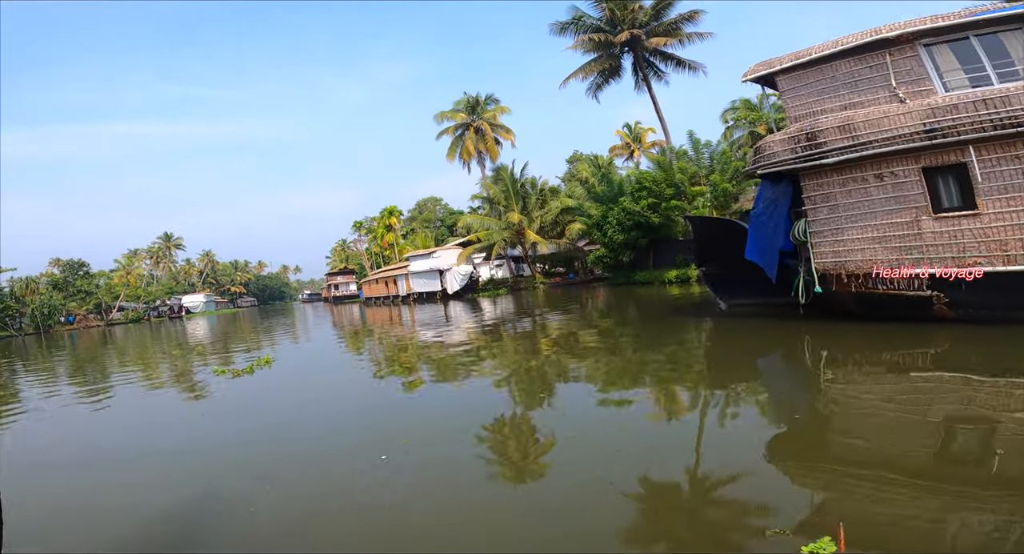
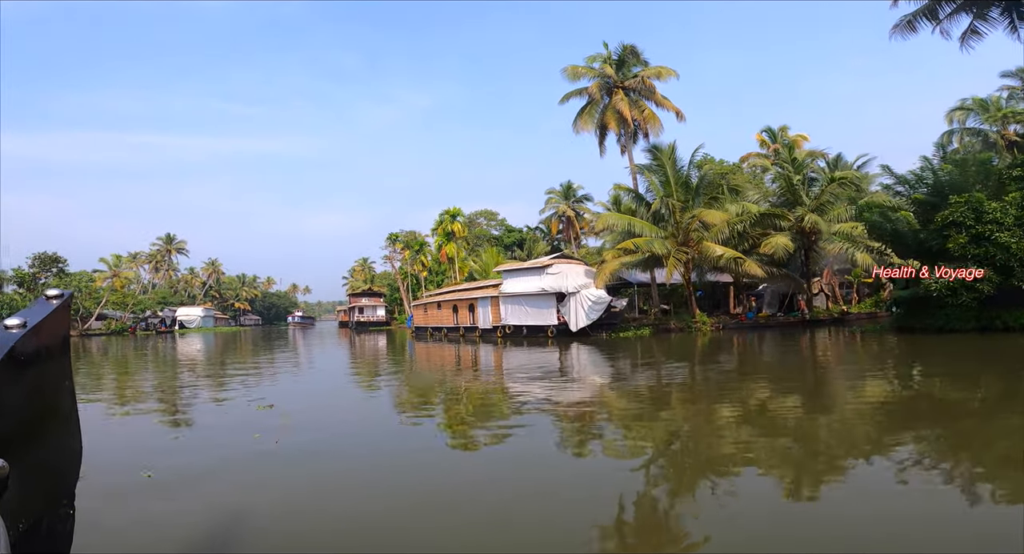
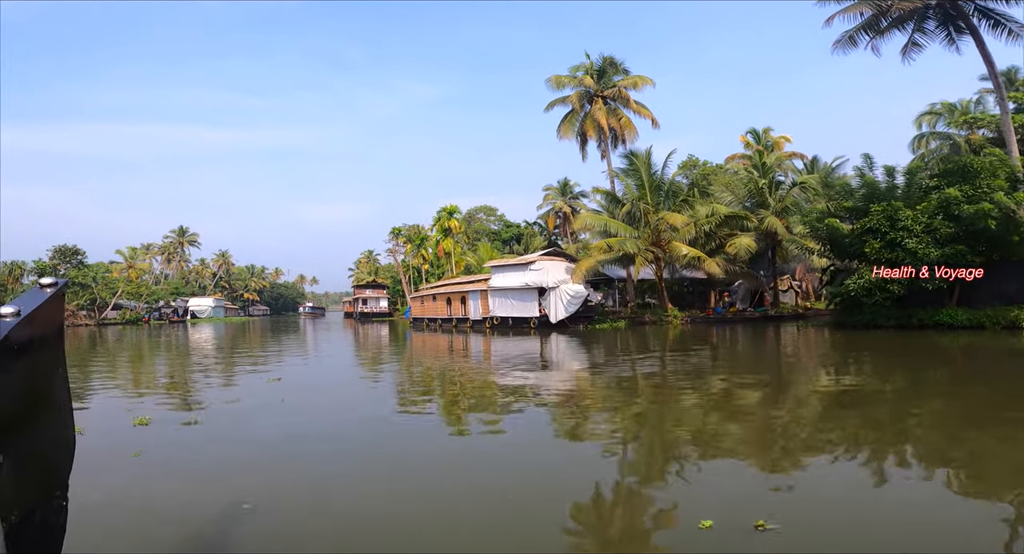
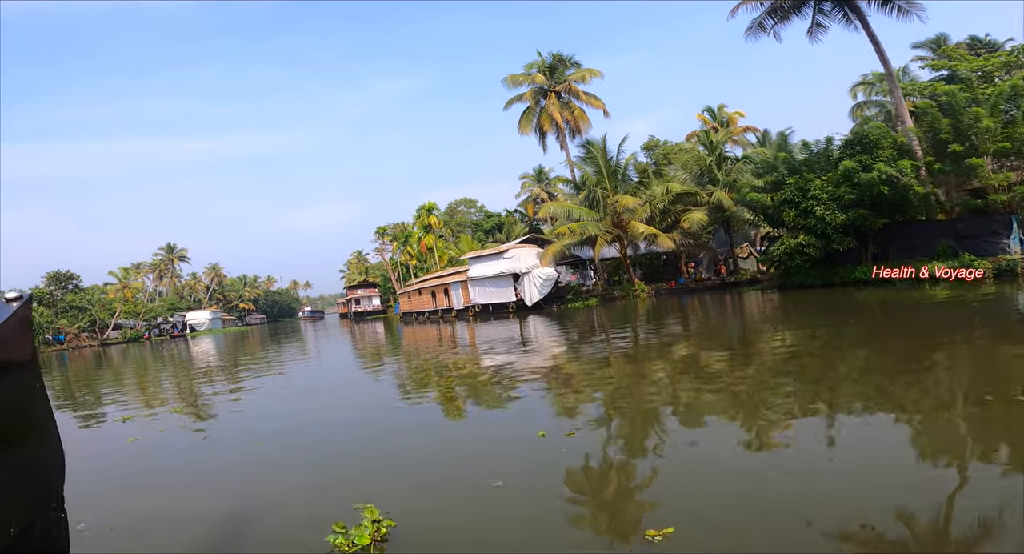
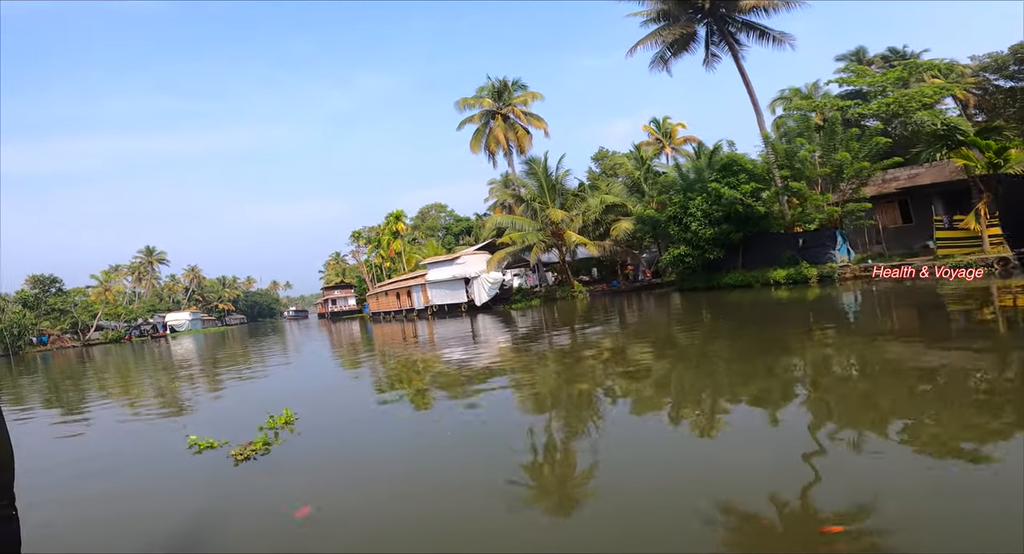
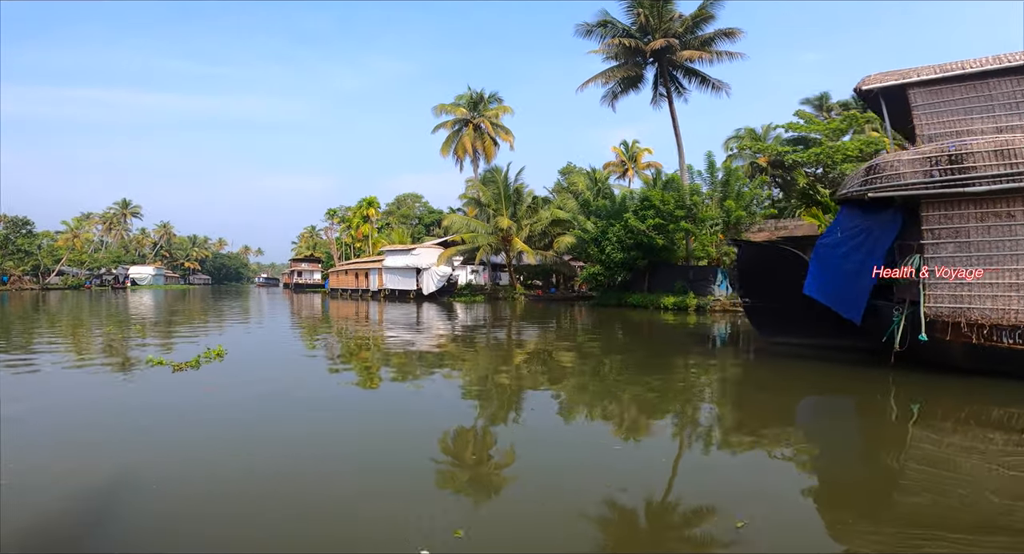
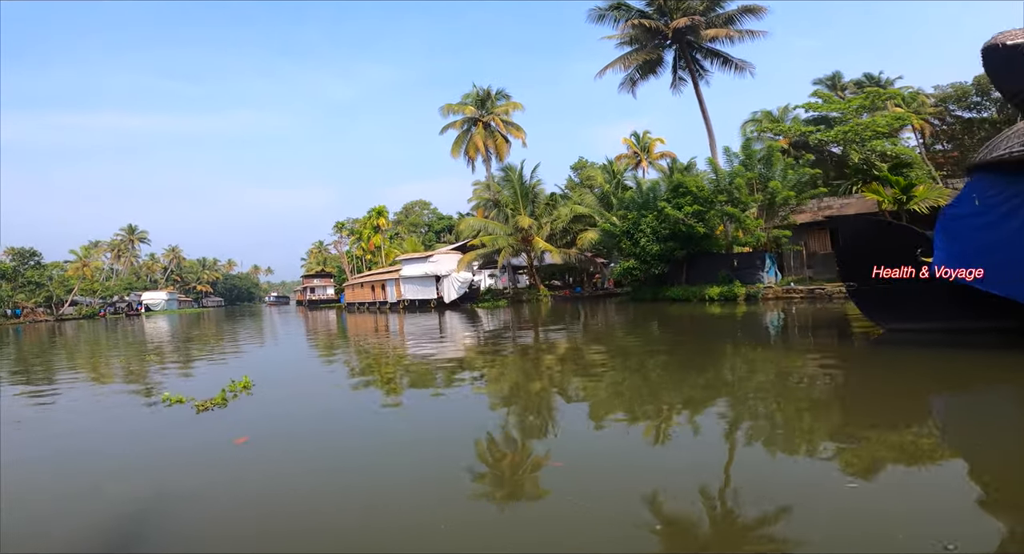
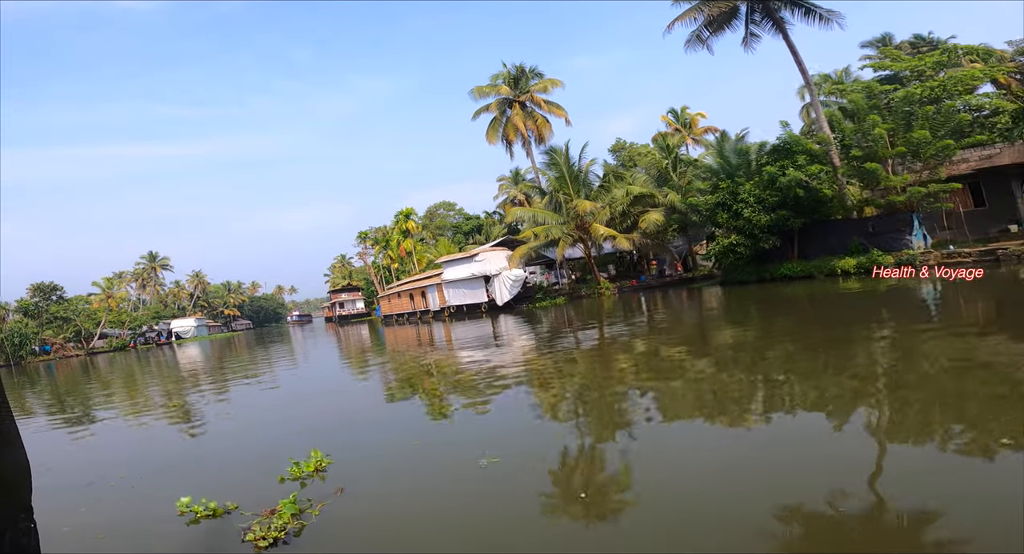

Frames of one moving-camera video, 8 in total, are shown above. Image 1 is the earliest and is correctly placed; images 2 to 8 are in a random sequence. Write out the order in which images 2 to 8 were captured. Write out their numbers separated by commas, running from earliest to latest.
6, 7, 5, 8, 4, 3, 2
